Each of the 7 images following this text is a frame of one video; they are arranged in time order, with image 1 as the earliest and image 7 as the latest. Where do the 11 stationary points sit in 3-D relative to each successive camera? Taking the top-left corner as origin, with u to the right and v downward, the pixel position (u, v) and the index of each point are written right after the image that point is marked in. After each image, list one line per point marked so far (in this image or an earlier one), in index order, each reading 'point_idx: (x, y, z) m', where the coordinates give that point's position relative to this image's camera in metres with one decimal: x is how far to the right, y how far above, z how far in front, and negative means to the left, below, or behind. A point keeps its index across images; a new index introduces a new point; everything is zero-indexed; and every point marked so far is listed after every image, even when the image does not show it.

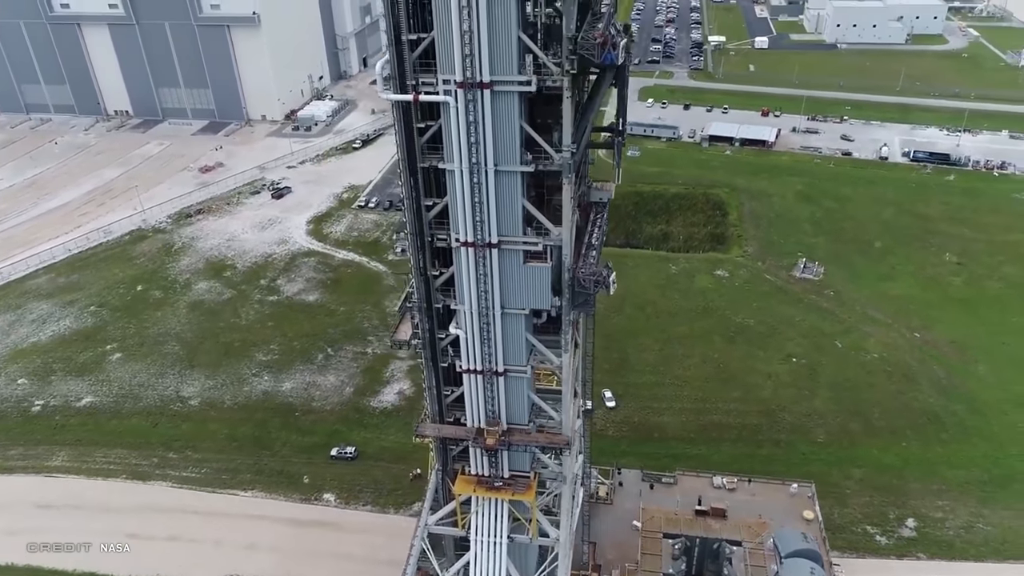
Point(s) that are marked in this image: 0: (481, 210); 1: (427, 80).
0: (-0.5, +1.3, +12.2) m
1: (-1.3, +3.1, +11.5) m
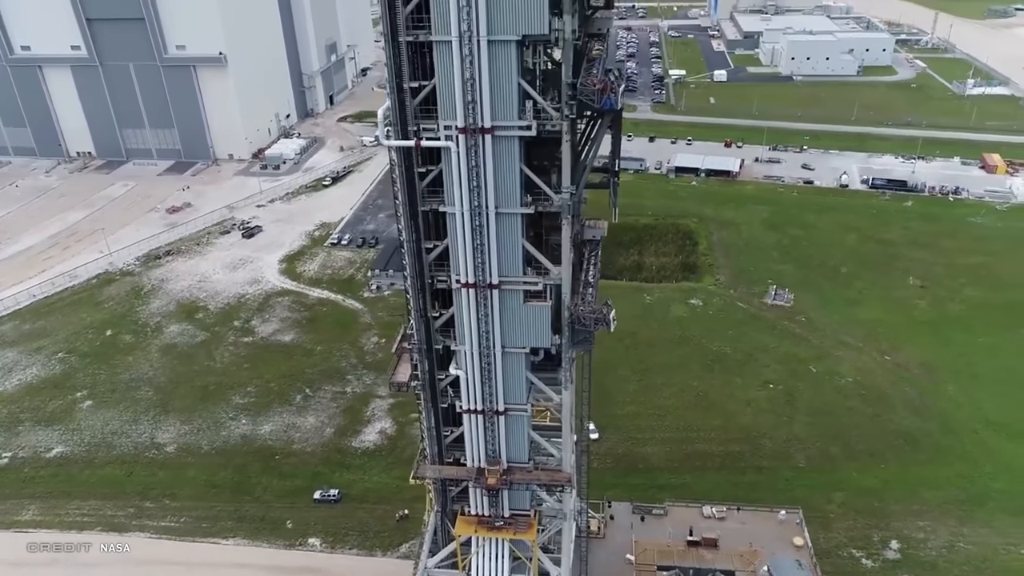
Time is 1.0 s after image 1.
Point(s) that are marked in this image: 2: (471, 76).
0: (-0.4, +0.6, +12.4) m
1: (-1.3, +2.5, +11.7) m
2: (-0.6, +3.1, +11.1) m
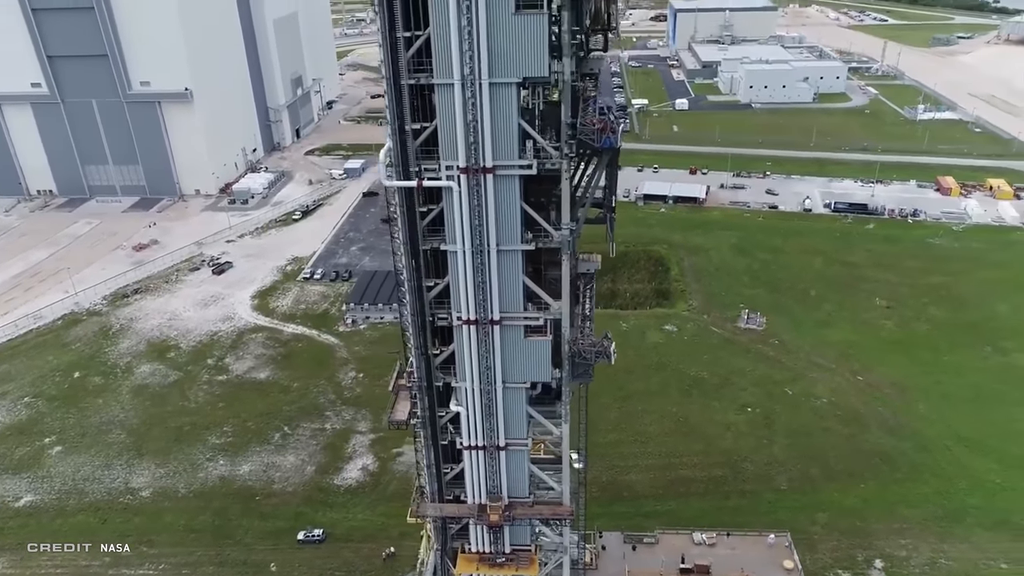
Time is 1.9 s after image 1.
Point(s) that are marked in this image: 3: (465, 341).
0: (-0.4, 0.0, +12.5) m
1: (-1.3, +1.9, +11.8) m
2: (-0.5, +2.5, +11.3) m
3: (-0.8, -0.9, +13.0) m
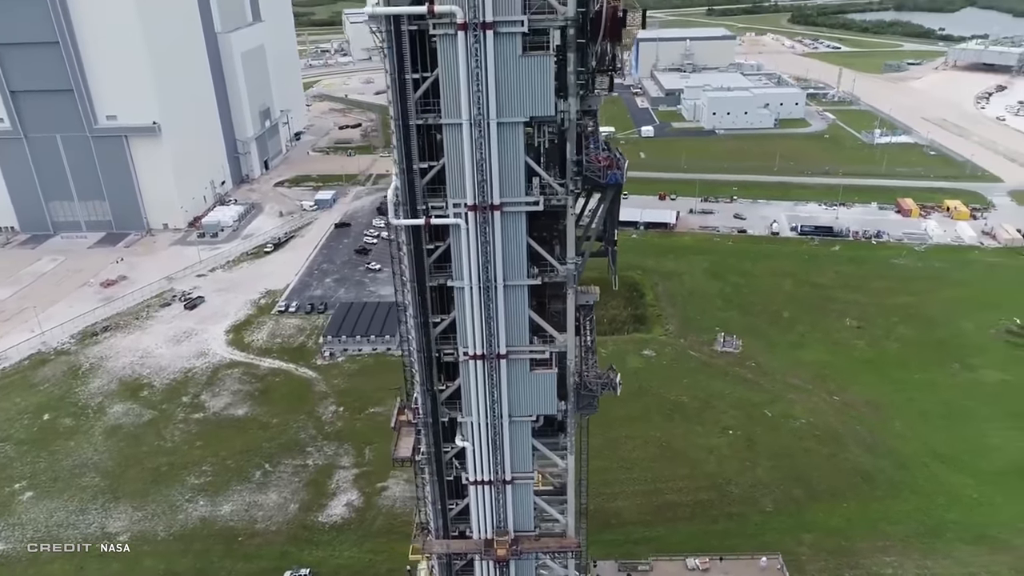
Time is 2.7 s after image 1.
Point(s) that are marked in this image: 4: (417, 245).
0: (-0.3, -0.6, +12.6) m
1: (-1.2, +1.3, +12.0) m
2: (-0.4, +2.0, +11.4) m
3: (-0.7, -1.5, +13.0) m
4: (-1.5, +0.7, +12.3) m
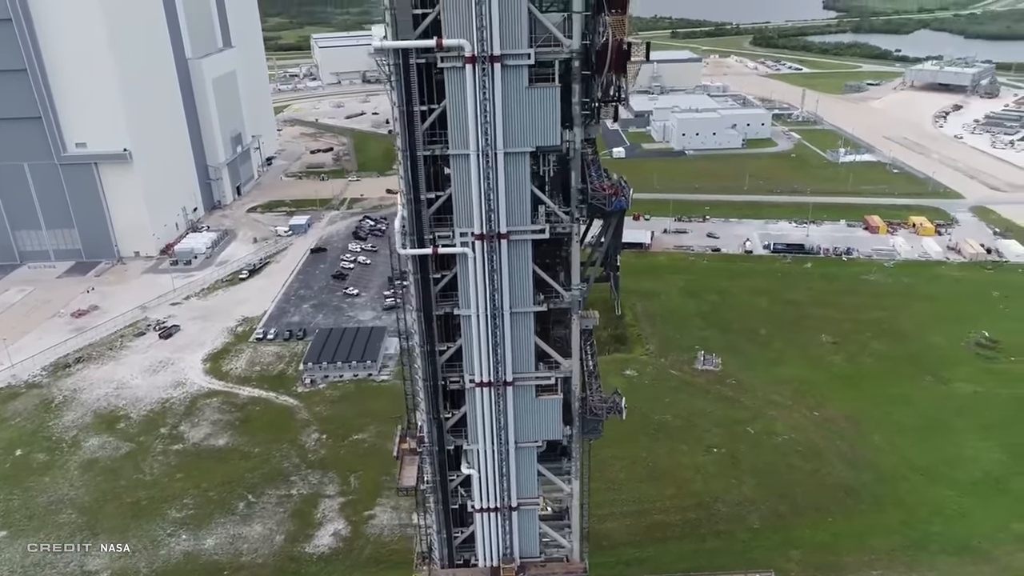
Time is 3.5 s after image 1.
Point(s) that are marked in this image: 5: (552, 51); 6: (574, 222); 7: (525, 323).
0: (-0.2, -1.0, +12.7) m
1: (-1.1, +0.9, +12.1) m
2: (-0.3, +1.6, +11.6) m
3: (-0.6, -2.0, +13.0) m
4: (-1.4, +0.2, +12.3) m
5: (+0.6, +3.6, +11.5) m
6: (+1.0, +1.1, +12.1) m
7: (+0.2, -0.6, +12.6) m
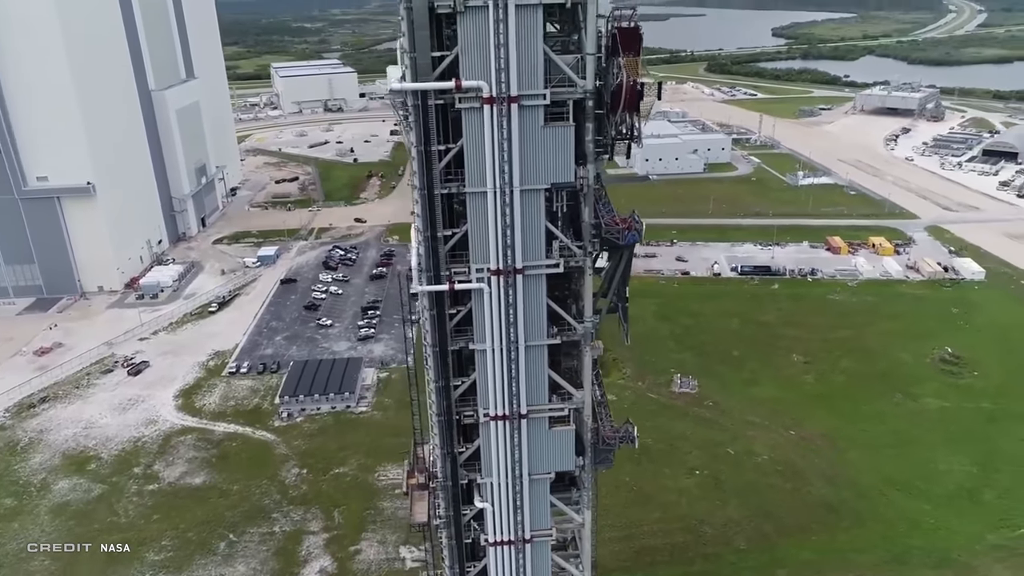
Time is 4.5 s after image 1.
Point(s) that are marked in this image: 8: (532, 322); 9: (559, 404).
0: (0.0, -1.6, +12.8) m
1: (-0.9, +0.3, +12.2) m
2: (-0.1, +1.0, +11.8) m
3: (-0.3, -2.6, +13.1) m
4: (-1.2, -0.4, +12.4) m
5: (+0.8, +3.0, +11.8) m
6: (+1.2, +0.5, +12.4) m
7: (+0.4, -1.1, +12.7) m
8: (+0.3, -0.5, +12.5) m
9: (+0.8, -2.0, +13.2) m
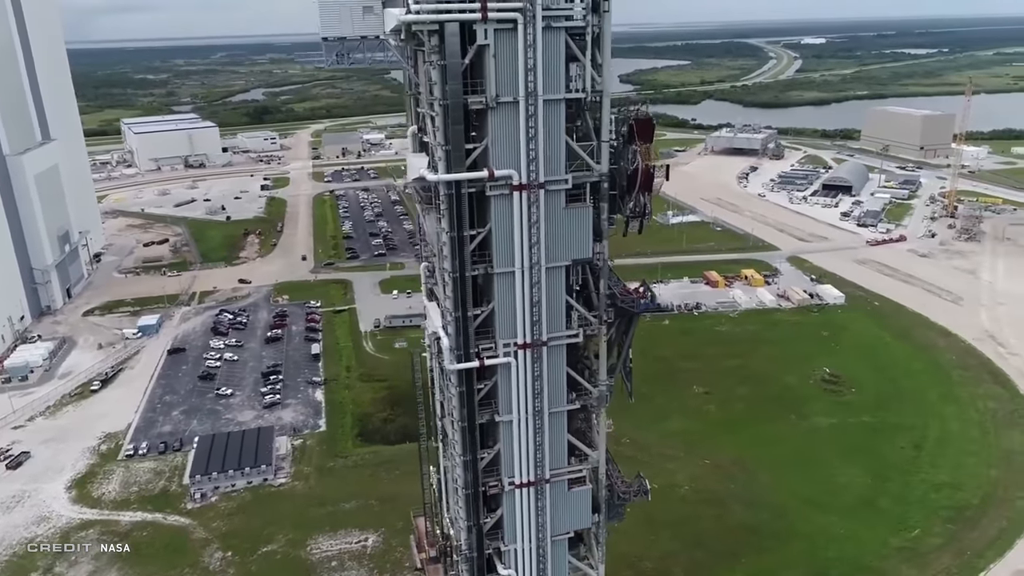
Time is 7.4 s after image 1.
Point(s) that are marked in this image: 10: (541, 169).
0: (+0.4, -2.9, +13.3) m
1: (-0.5, -1.0, +12.7) m
2: (+0.3, -0.2, +12.4) m
3: (+0.1, -3.9, +13.5) m
4: (-0.8, -1.6, +12.8) m
5: (+1.1, +1.9, +12.7) m
6: (+1.5, -0.6, +13.2) m
7: (+0.8, -2.3, +13.3) m
8: (+0.7, -1.8, +13.1) m
9: (+1.2, -3.2, +13.8) m
10: (+0.4, +1.9, +12.1) m
